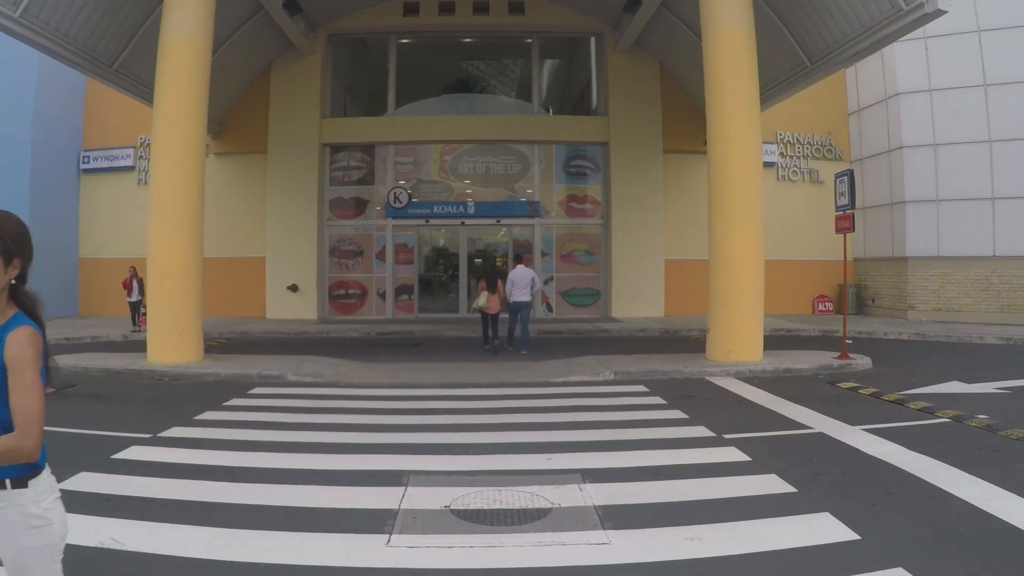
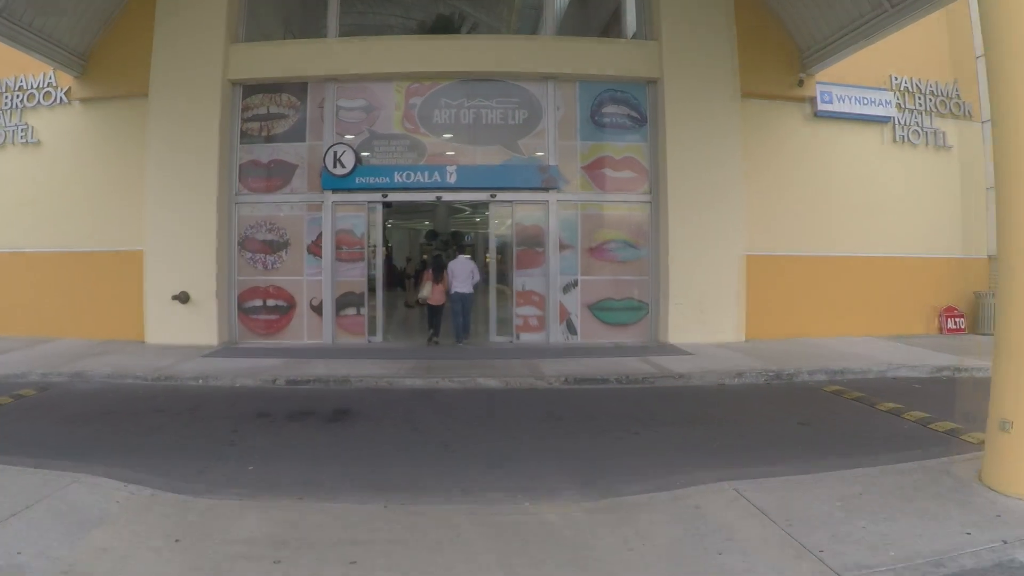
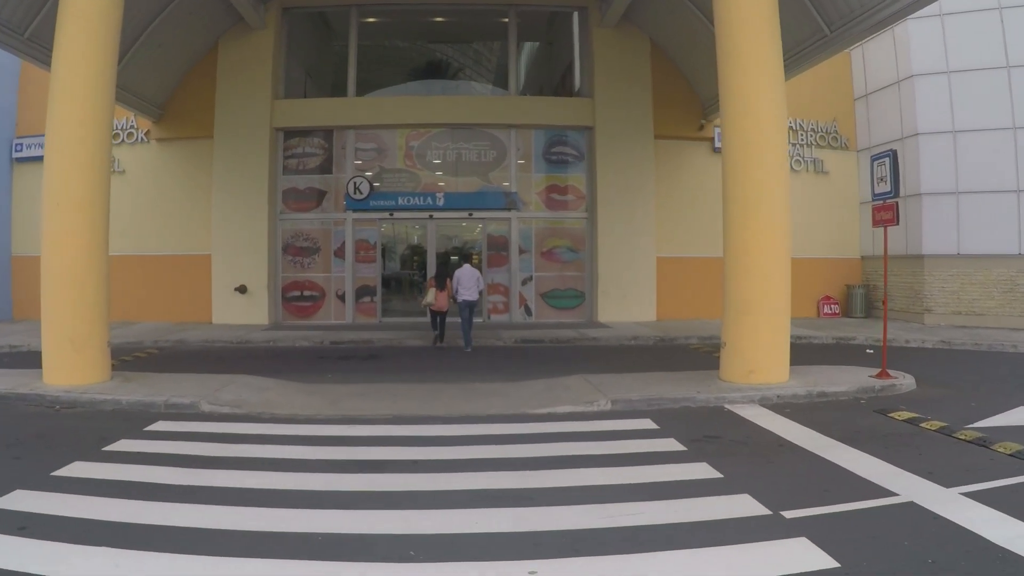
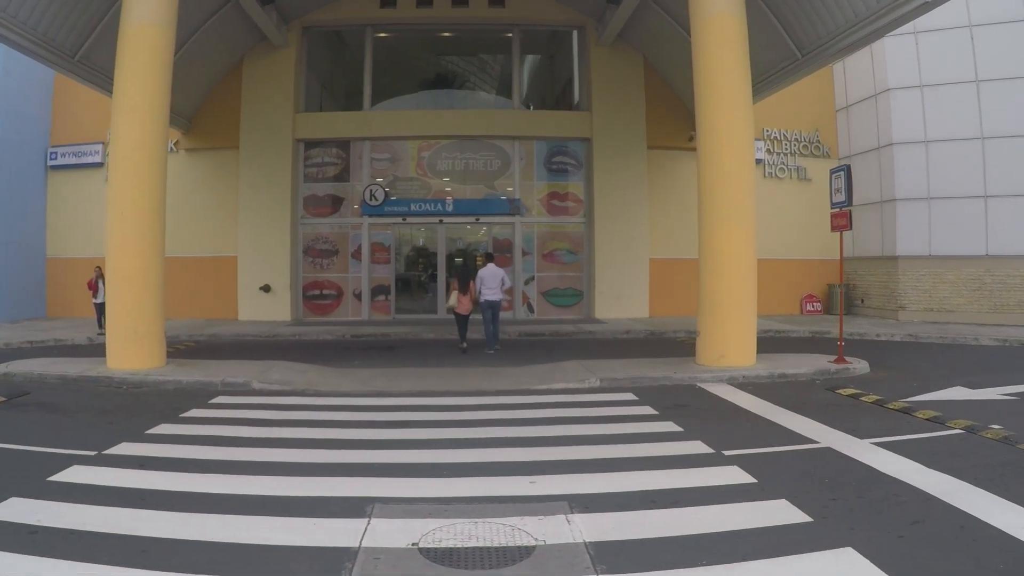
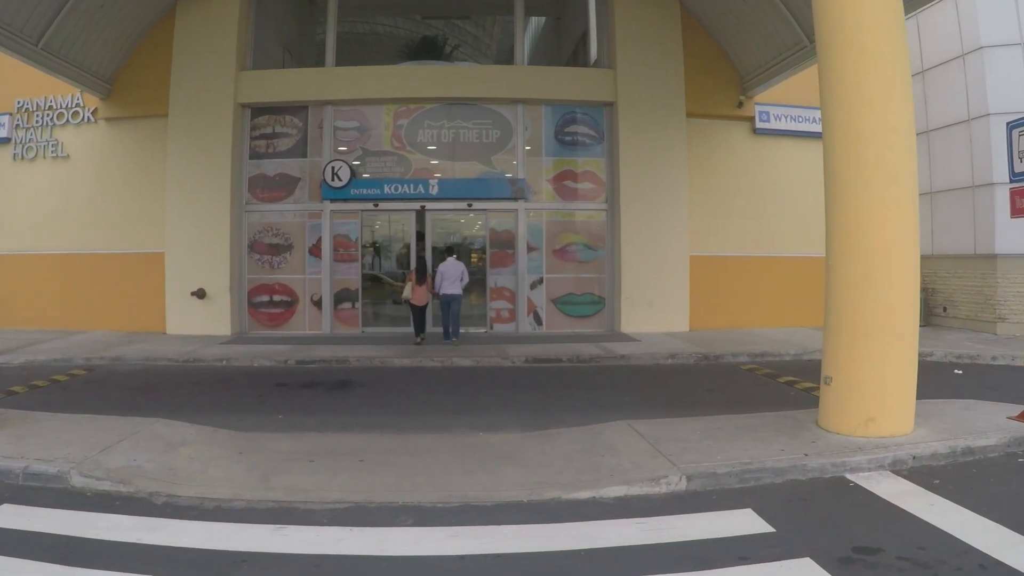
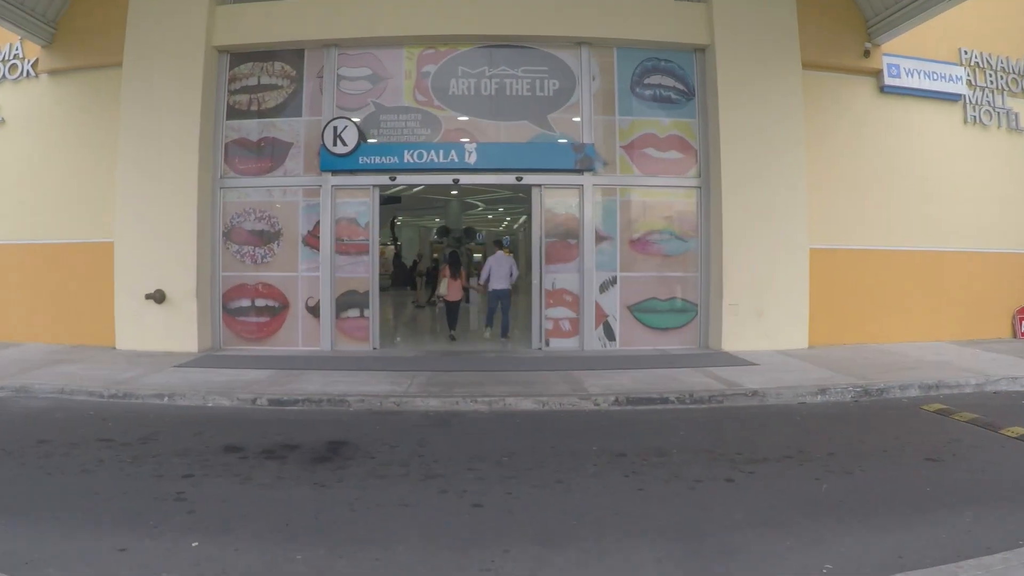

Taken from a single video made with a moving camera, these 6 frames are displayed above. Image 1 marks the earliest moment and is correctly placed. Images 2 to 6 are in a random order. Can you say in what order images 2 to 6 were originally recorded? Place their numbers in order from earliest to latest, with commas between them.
4, 3, 5, 2, 6
